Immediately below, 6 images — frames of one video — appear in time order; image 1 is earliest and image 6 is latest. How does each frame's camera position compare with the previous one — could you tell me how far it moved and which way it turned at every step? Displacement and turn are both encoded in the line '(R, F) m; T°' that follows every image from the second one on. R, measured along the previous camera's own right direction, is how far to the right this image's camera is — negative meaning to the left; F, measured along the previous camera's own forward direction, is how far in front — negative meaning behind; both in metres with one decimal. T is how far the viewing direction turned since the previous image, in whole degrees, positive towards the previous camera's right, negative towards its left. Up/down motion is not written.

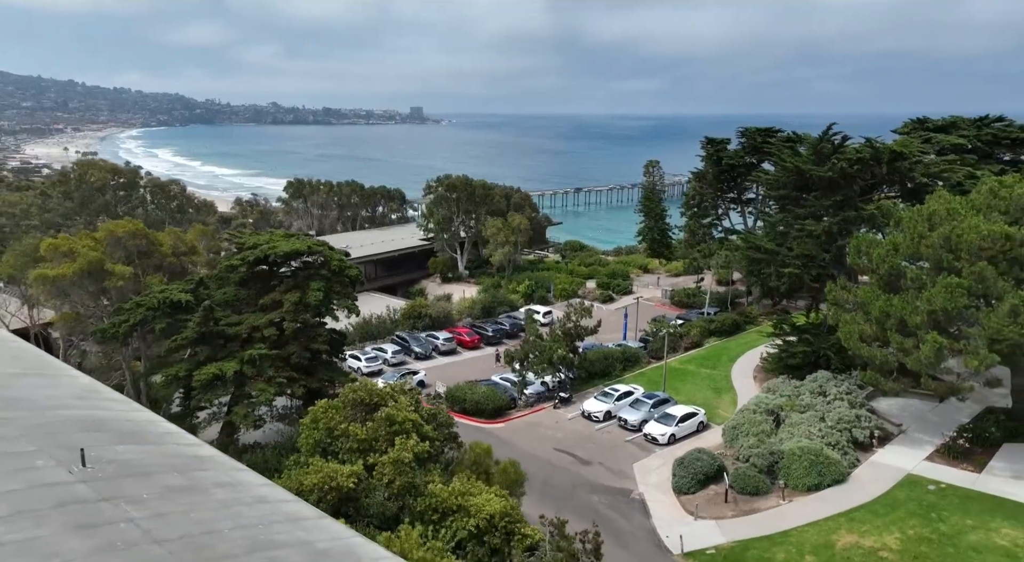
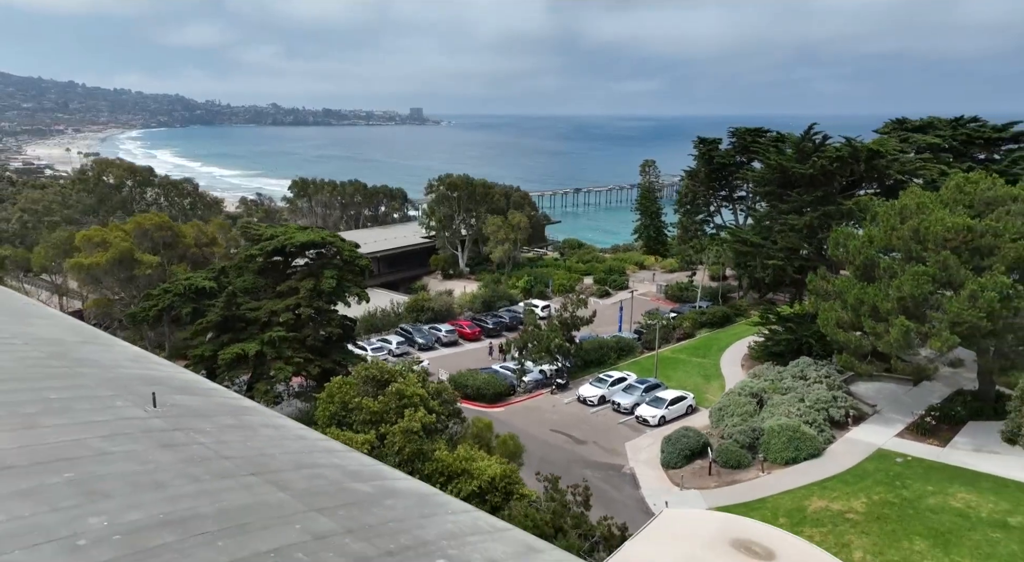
(0.0, -1.5) m; 0°
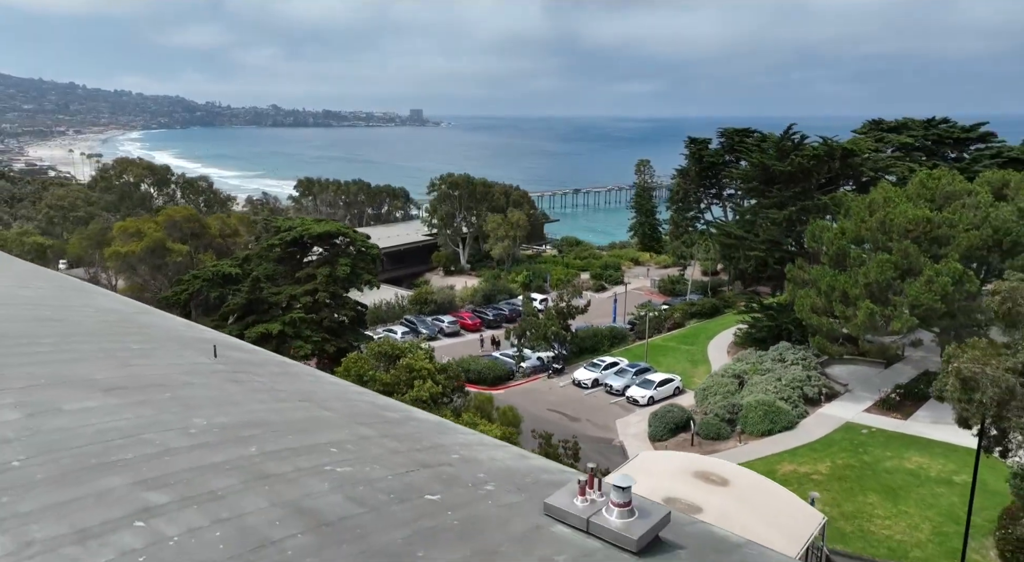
(0.0, -1.9) m; 0°
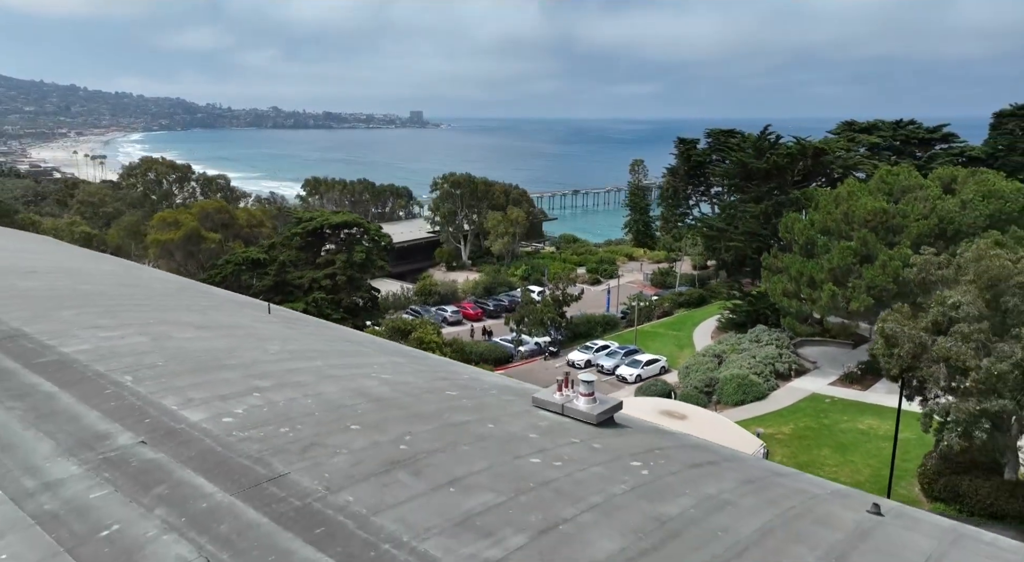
(0.0, -2.5) m; 0°
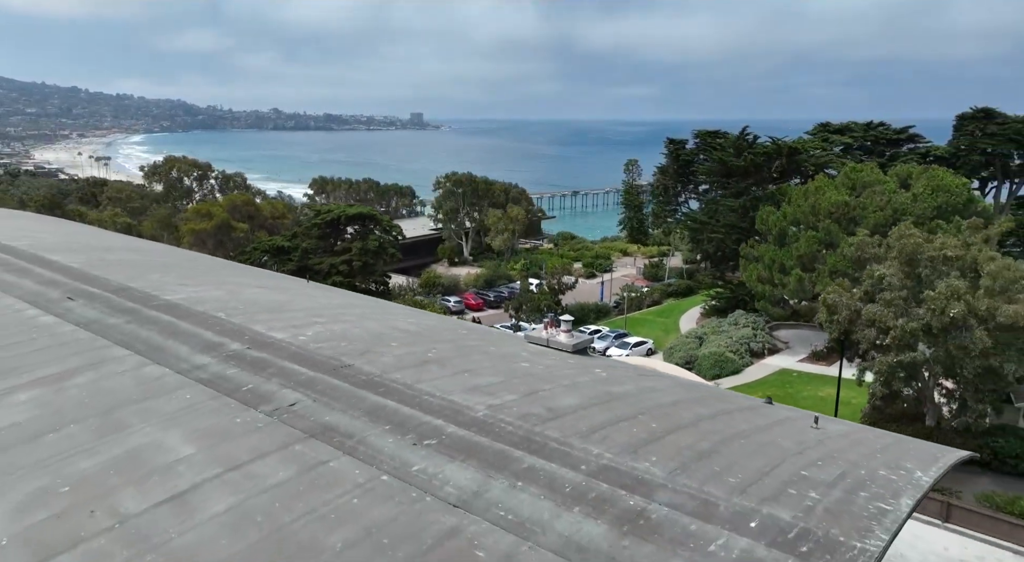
(+0.1, -2.7) m; 0°
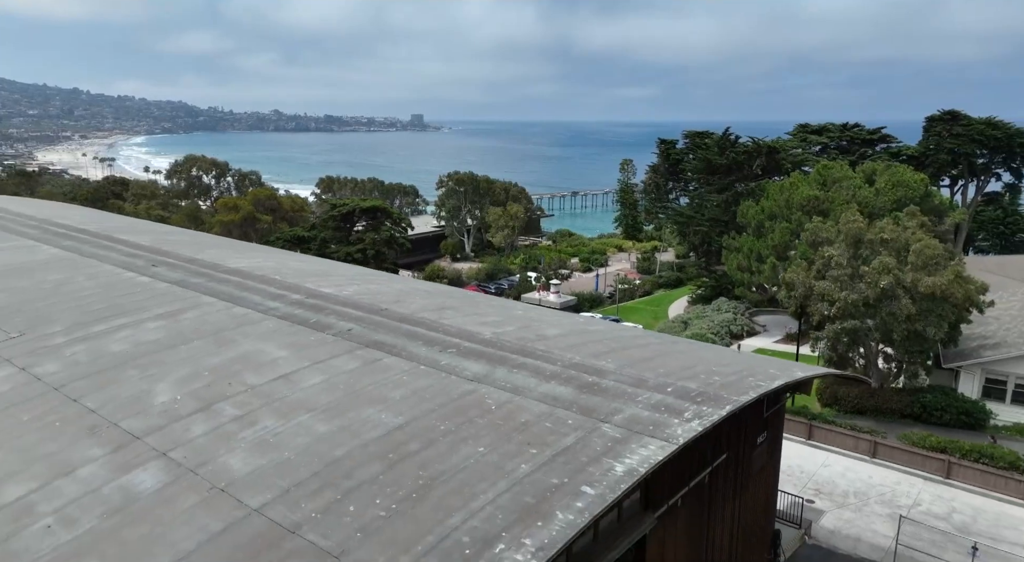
(0.0, -2.6) m; 0°
